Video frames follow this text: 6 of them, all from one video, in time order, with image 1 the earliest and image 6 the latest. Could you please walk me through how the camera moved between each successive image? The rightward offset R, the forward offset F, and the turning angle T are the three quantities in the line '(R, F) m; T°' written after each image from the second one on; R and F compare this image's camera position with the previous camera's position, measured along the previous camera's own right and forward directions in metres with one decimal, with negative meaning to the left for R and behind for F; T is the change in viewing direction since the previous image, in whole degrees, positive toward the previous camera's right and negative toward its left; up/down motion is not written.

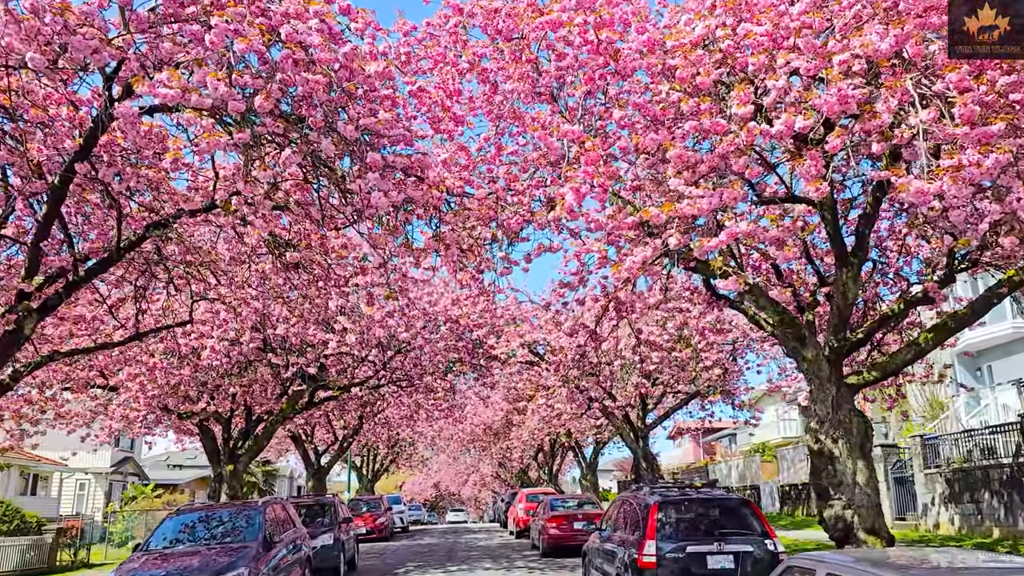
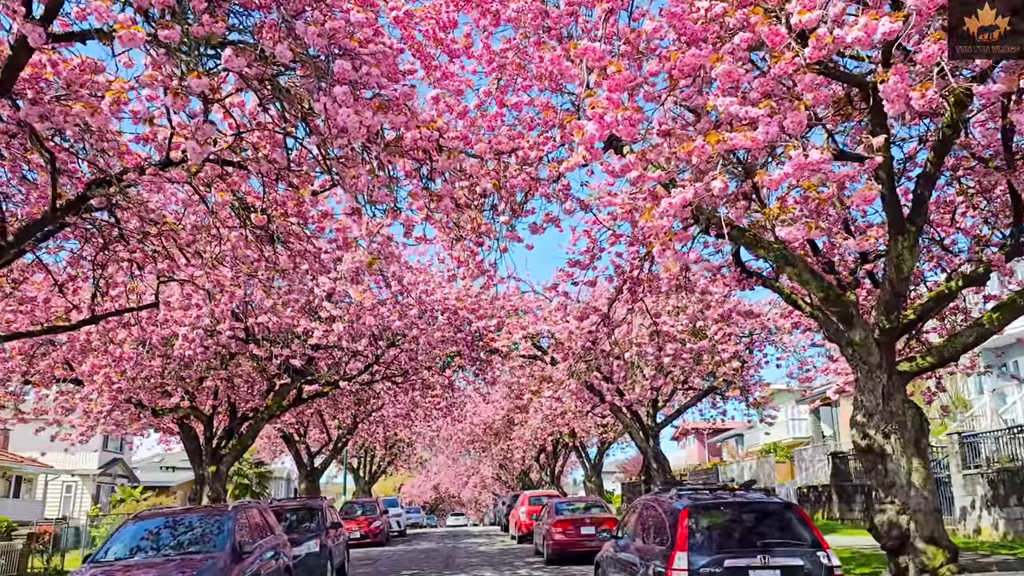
(0.0, +1.5) m; 0°
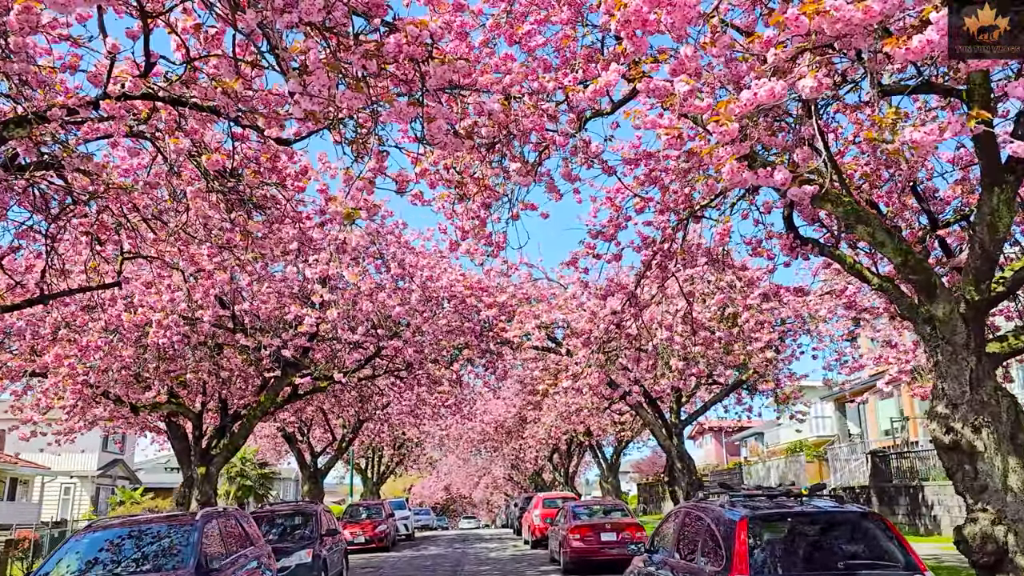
(0.0, +1.7) m; -1°
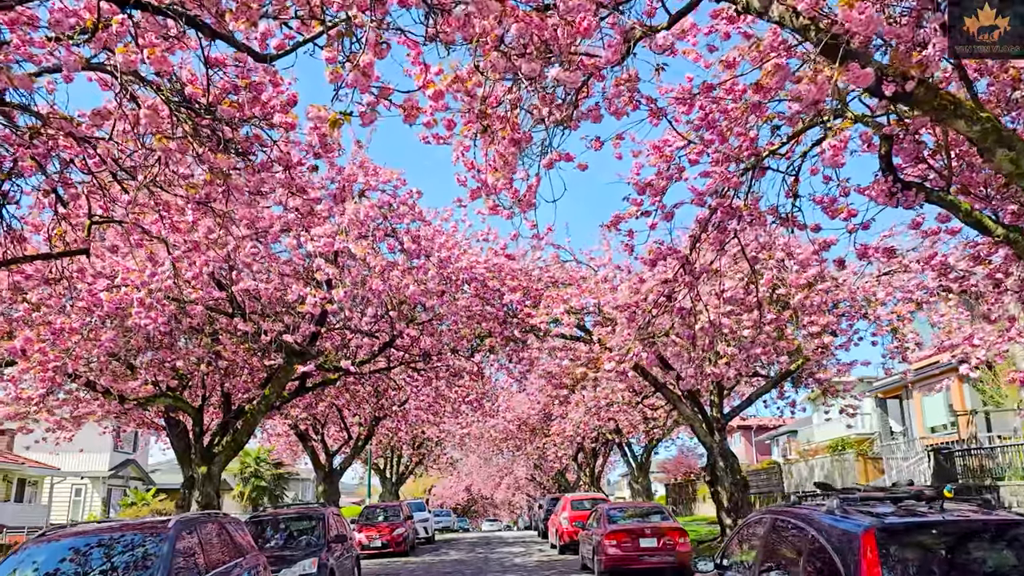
(-0.1, +1.7) m; -1°
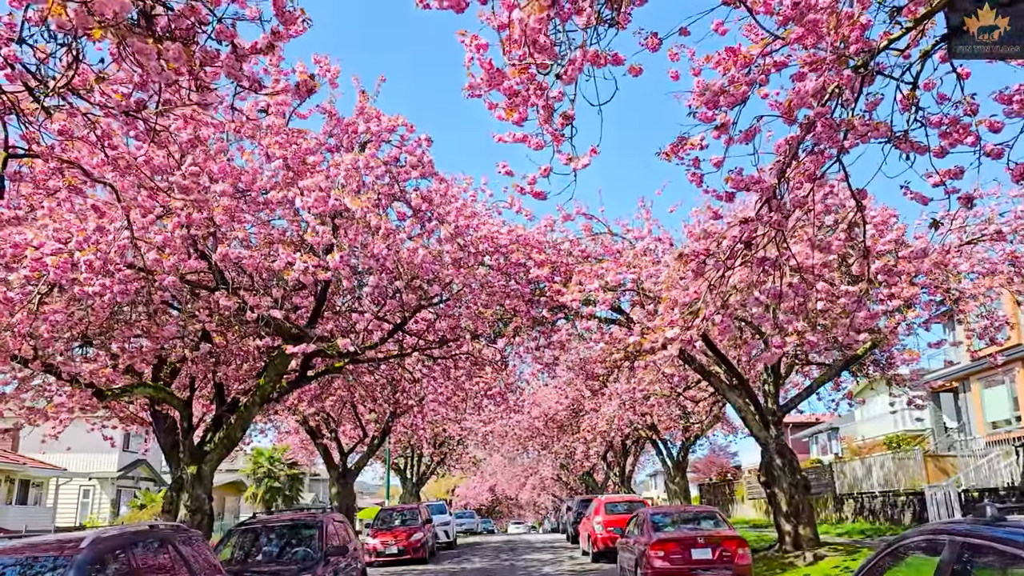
(-0.1, +2.2) m; -2°
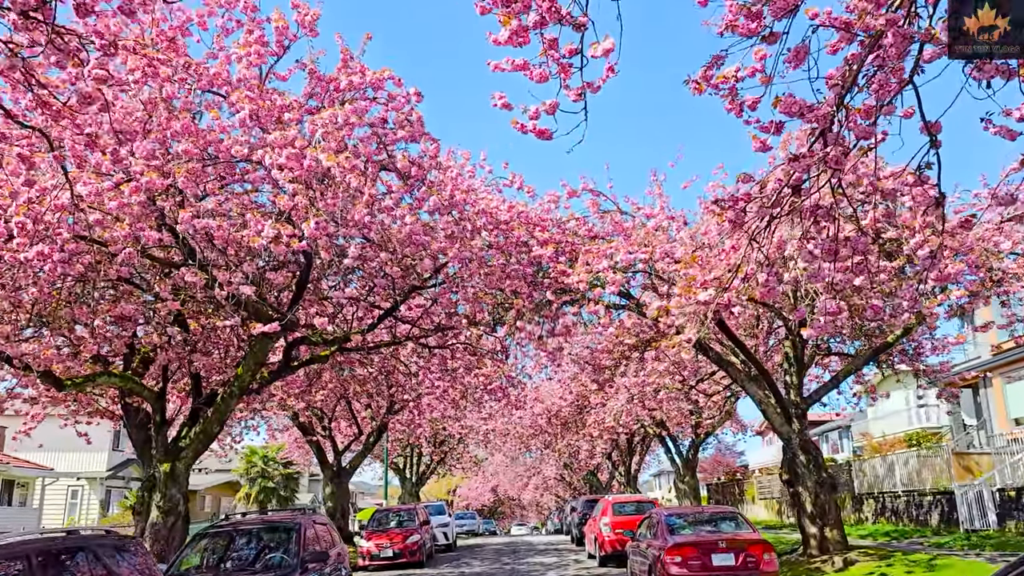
(0.0, +1.3) m; 0°
